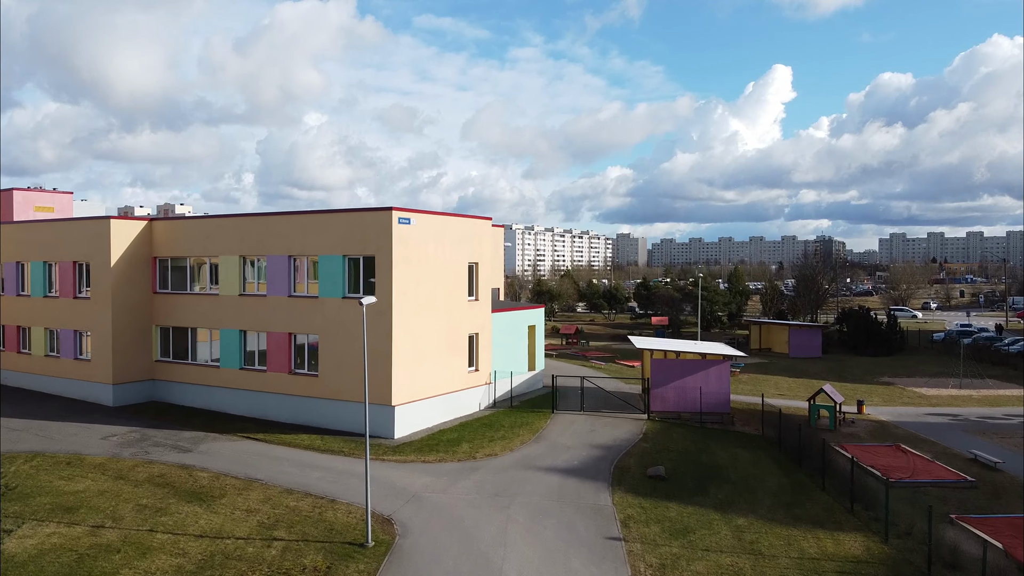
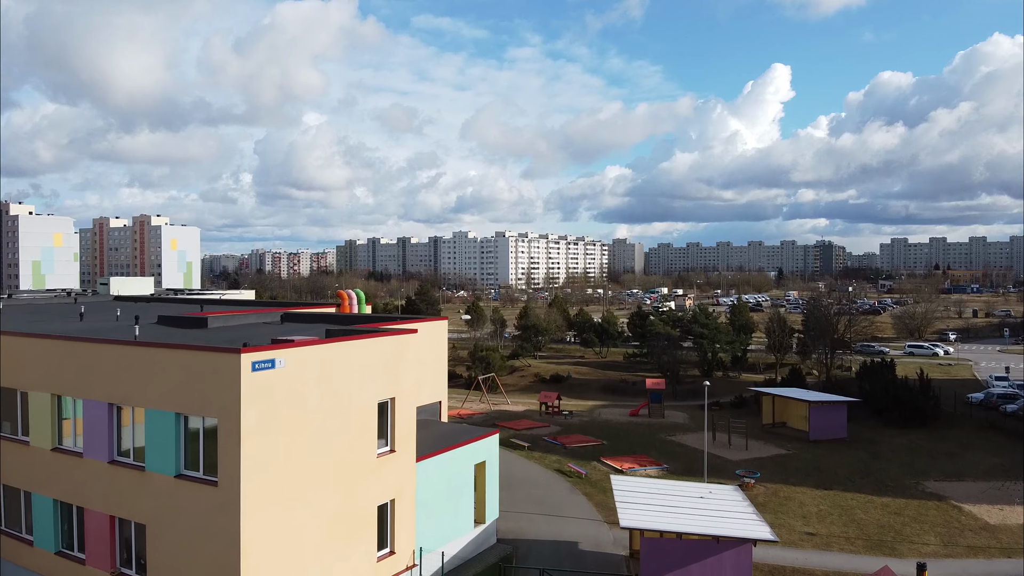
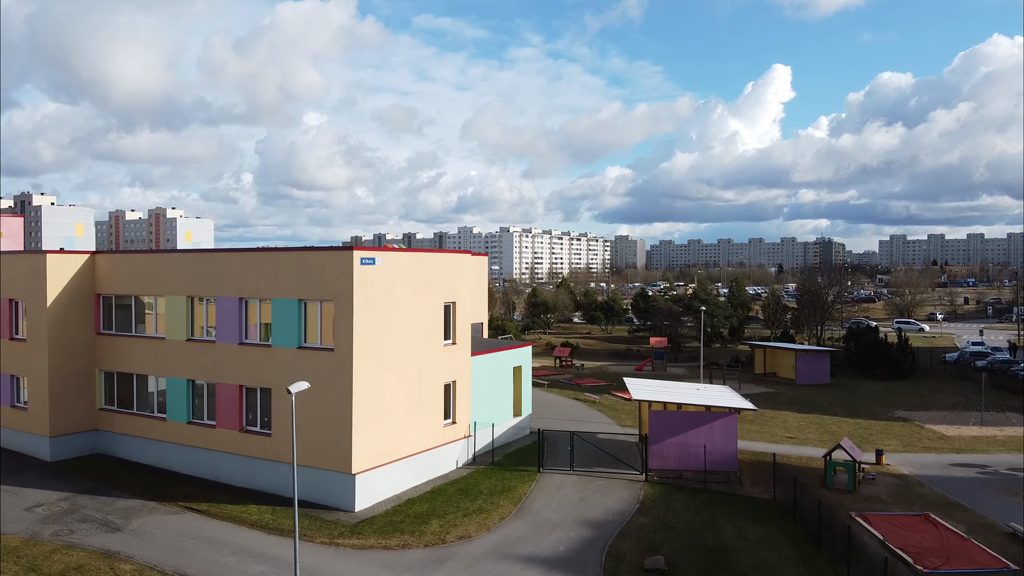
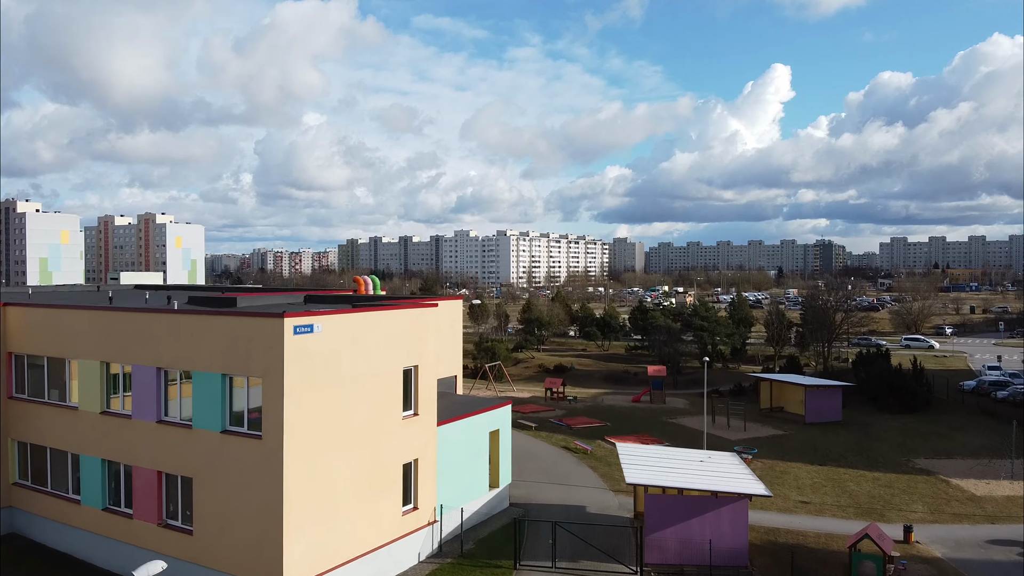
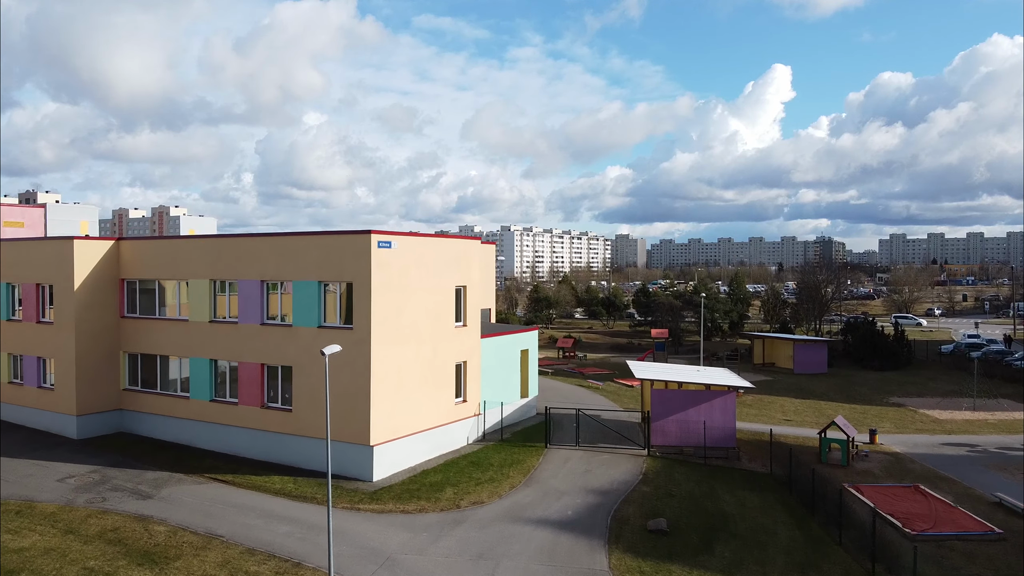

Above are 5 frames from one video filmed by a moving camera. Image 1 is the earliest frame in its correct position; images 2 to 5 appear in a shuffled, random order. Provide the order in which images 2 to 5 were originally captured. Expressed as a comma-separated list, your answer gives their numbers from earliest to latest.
5, 3, 4, 2
